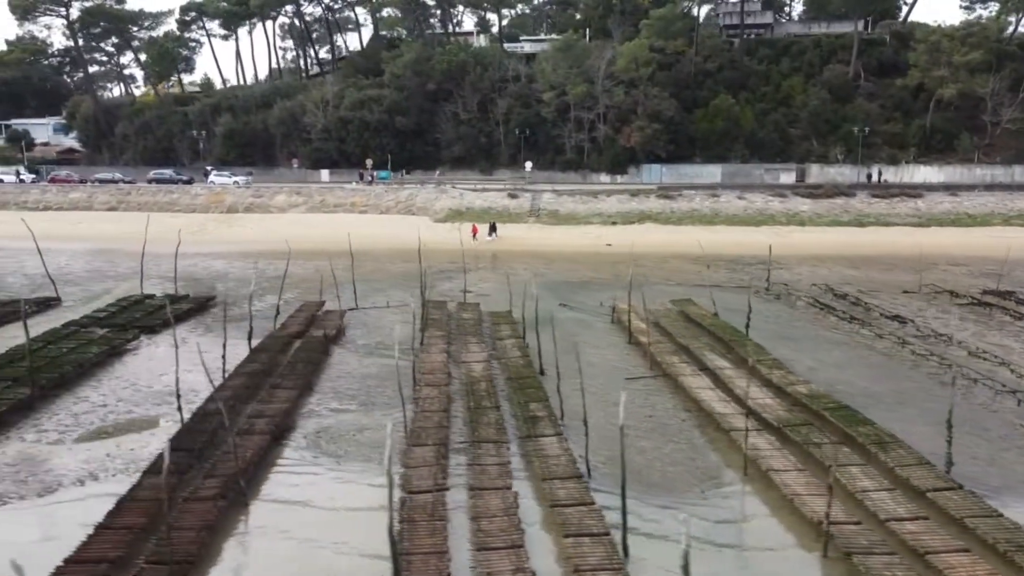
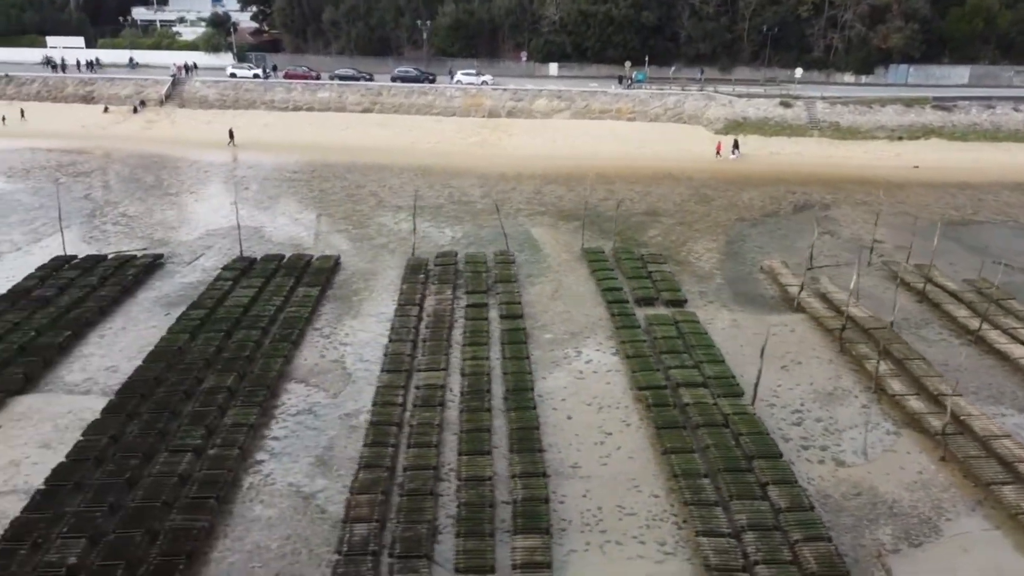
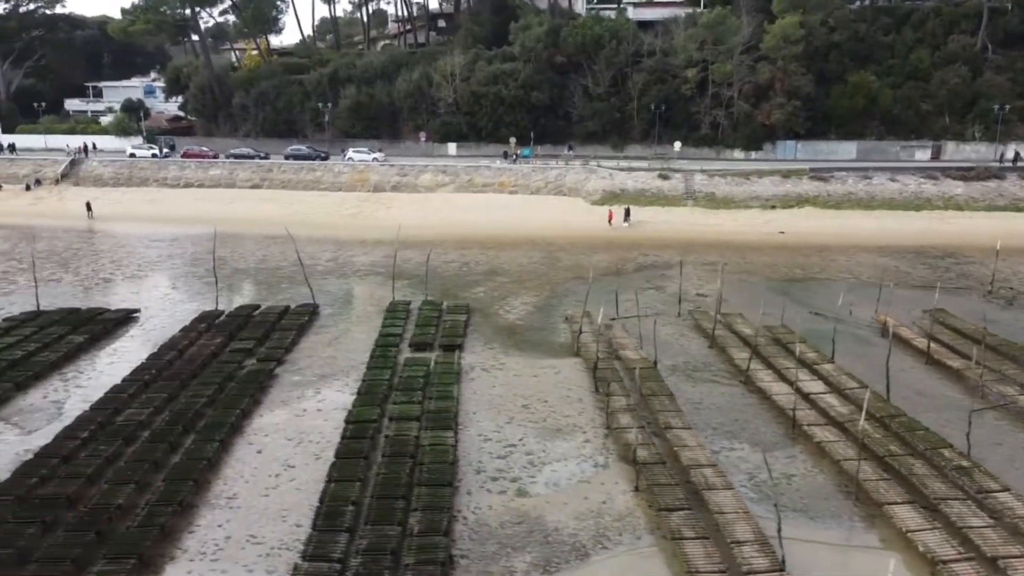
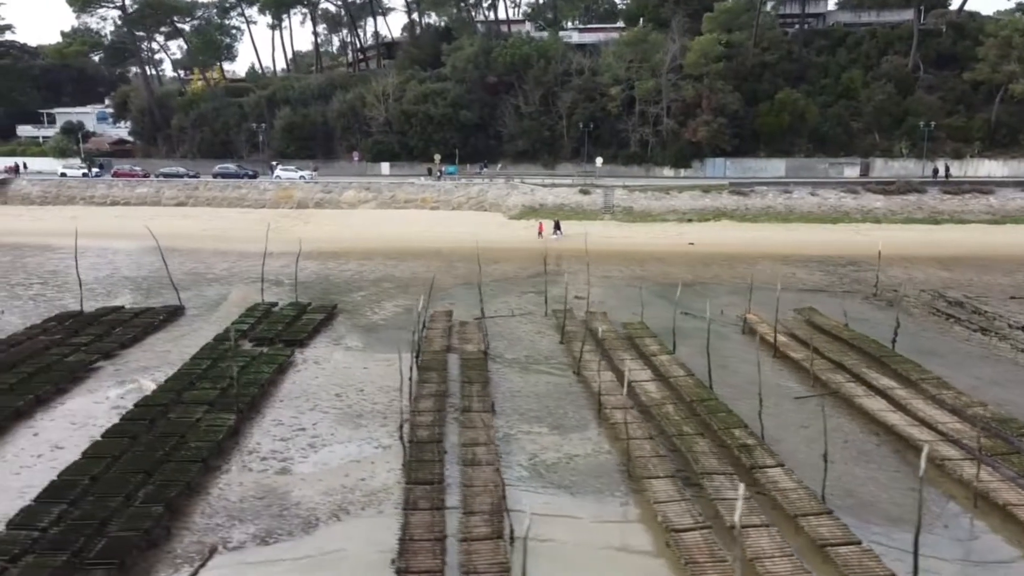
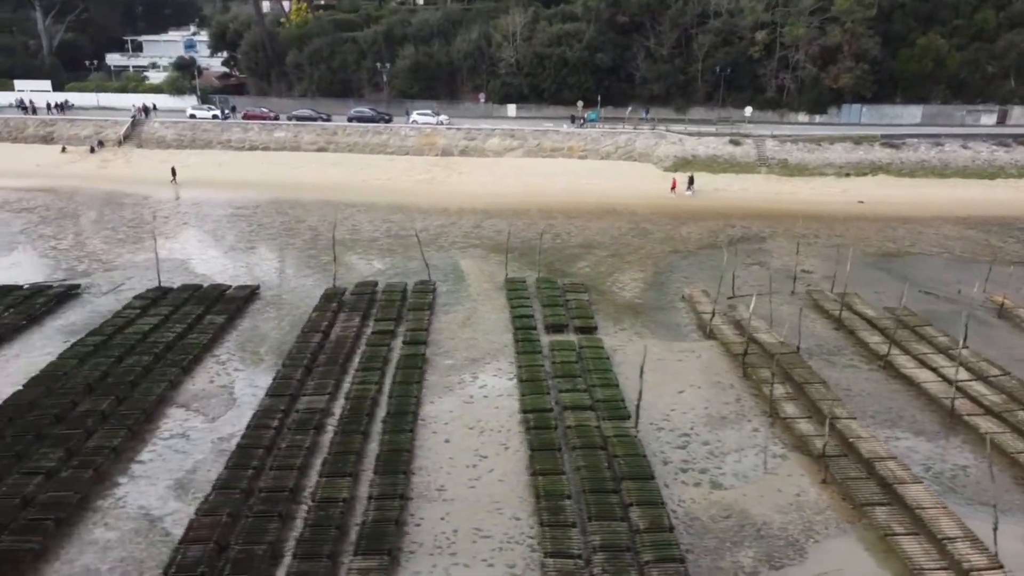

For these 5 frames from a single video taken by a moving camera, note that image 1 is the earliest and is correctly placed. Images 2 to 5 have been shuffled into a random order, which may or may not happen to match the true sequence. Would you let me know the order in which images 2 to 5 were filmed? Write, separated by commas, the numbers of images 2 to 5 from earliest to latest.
4, 3, 5, 2
